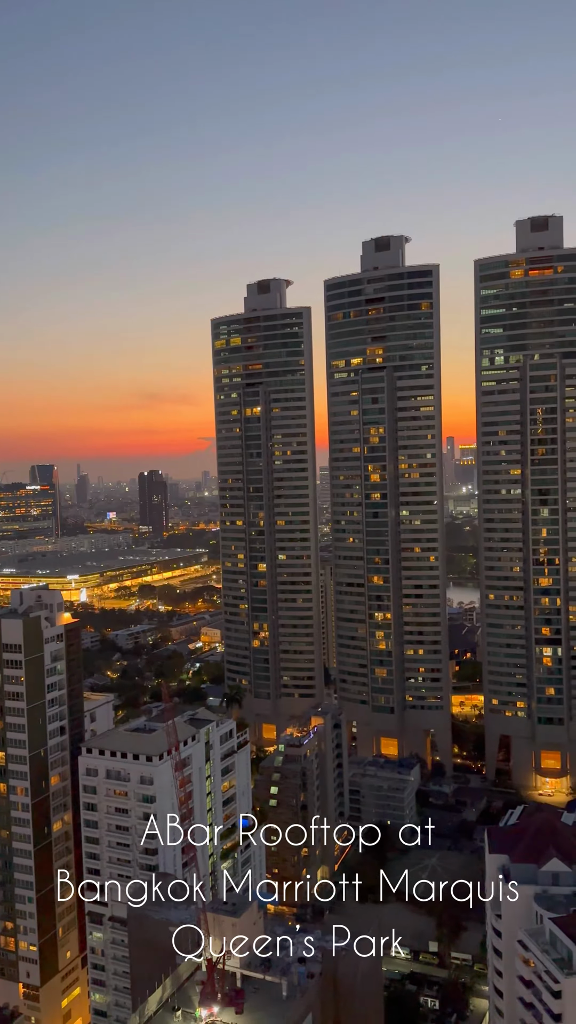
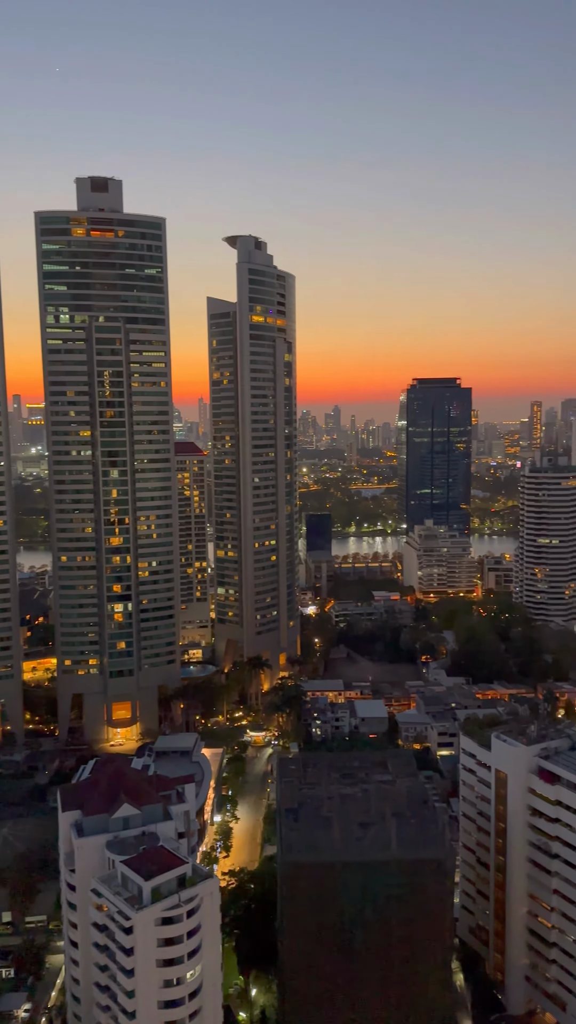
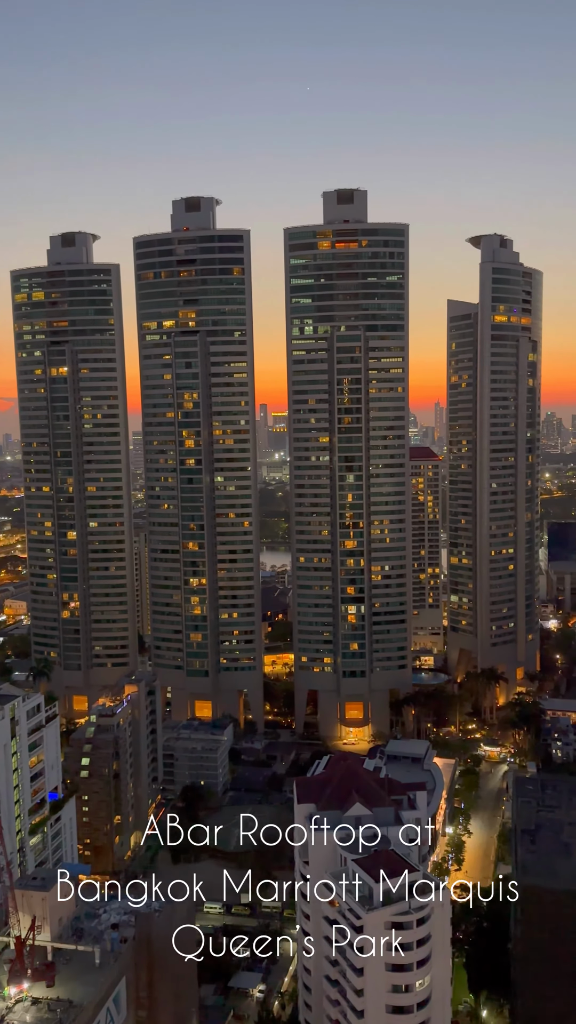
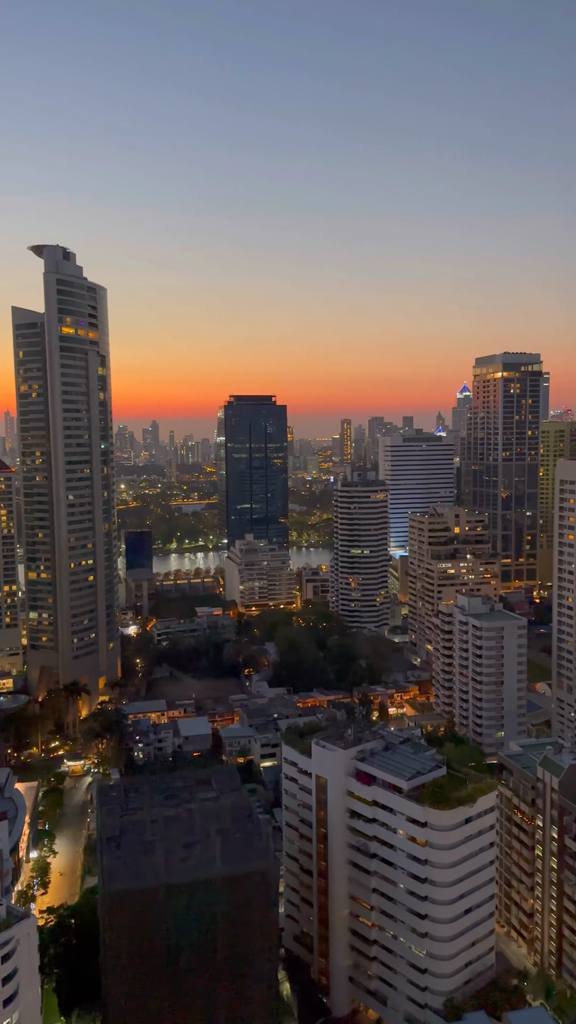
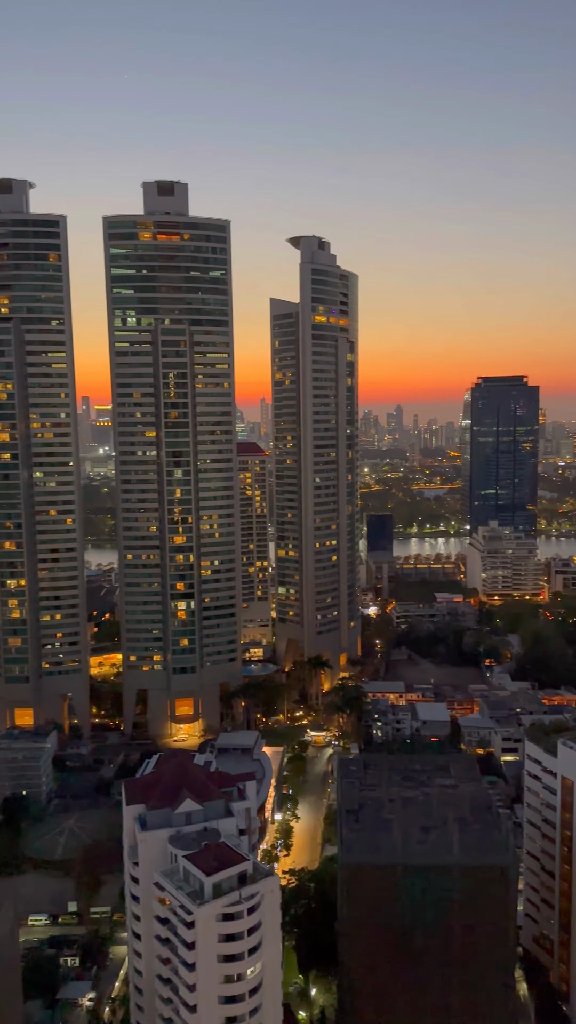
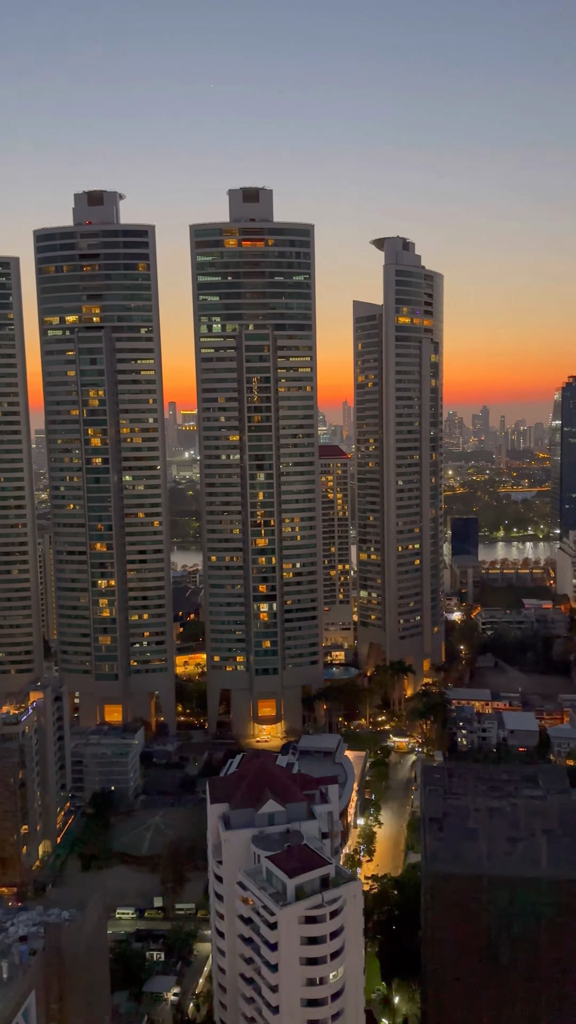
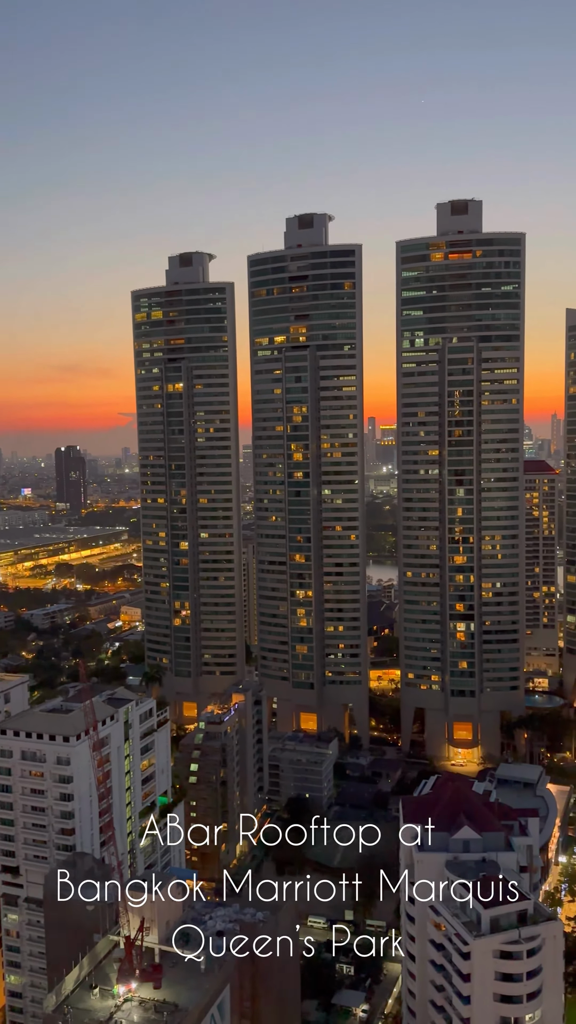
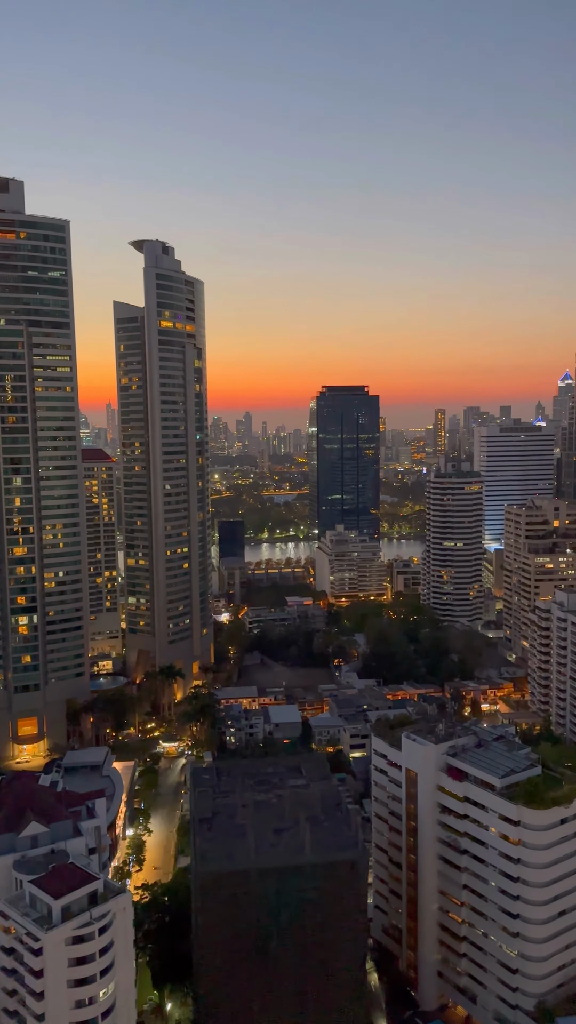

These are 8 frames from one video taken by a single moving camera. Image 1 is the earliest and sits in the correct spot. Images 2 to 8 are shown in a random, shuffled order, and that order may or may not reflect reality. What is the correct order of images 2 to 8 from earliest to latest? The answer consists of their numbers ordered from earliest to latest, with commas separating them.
7, 3, 6, 5, 2, 8, 4
